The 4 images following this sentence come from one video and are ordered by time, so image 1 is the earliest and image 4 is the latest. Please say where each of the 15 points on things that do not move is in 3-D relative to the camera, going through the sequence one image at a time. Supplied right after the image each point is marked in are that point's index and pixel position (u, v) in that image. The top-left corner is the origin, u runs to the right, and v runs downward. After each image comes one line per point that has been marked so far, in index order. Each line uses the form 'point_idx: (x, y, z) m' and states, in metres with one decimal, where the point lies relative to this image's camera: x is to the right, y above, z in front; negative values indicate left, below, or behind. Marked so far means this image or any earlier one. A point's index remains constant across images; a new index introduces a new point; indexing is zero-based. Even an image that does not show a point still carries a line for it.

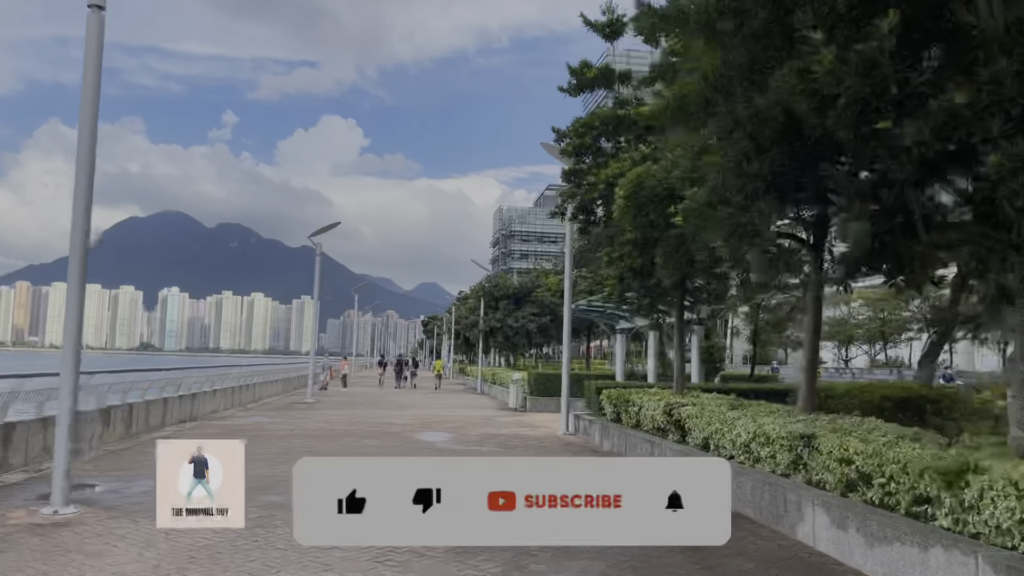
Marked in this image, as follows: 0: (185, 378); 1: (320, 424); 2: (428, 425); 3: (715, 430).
0: (-7.5, -2.1, +18.0) m
1: (-4.4, -3.1, +17.9) m
2: (-1.9, -3.1, +17.9) m
3: (+2.4, -1.7, +9.4) m
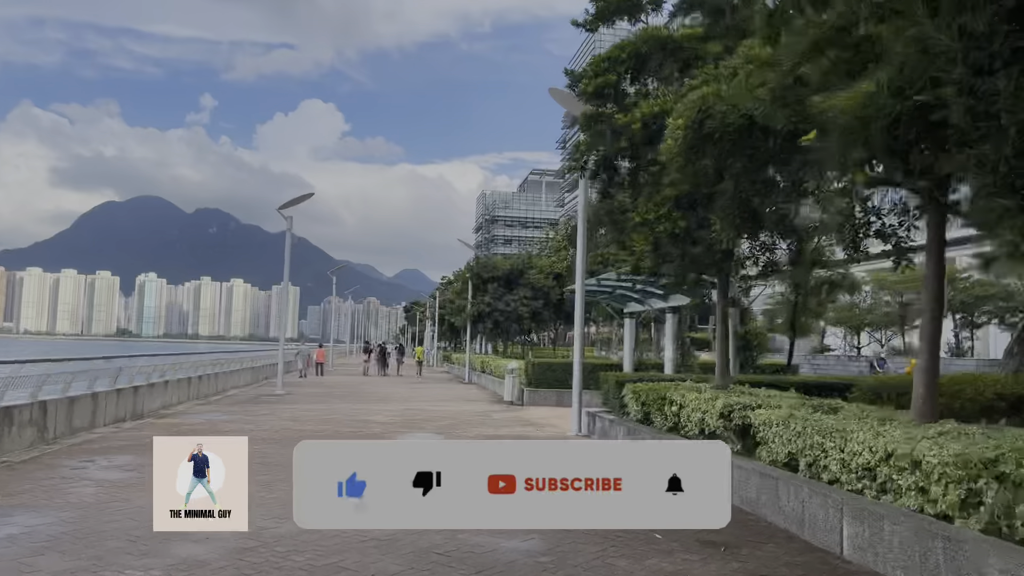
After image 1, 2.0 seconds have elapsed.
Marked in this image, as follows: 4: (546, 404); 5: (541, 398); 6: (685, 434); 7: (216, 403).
0: (-7.5, -1.6, +15.2) m
1: (-4.4, -2.6, +15.2) m
2: (-1.9, -2.6, +15.3) m
3: (+2.6, -1.4, +6.9) m
4: (+0.9, -3.0, +19.8) m
5: (+0.7, -2.8, +19.8) m
6: (+2.2, -1.8, +9.8) m
7: (-7.1, -2.8, +18.6) m
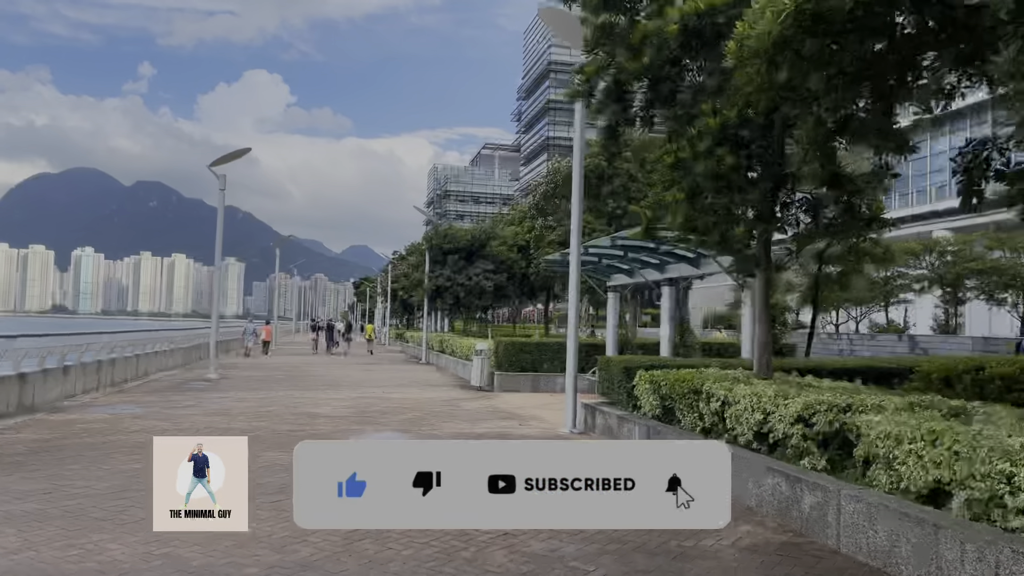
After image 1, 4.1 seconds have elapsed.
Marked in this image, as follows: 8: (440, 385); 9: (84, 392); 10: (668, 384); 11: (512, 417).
0: (-7.9, -1.0, +12.3) m
1: (-4.8, -2.0, +12.5) m
2: (-2.3, -2.1, +12.8) m
3: (+2.8, -1.1, +4.6) m
4: (+0.2, -2.3, +17.5) m
5: (0.0, -2.1, +17.4) m
6: (+2.1, -1.5, +7.5) m
7: (-7.7, -2.1, +15.7) m
8: (-1.7, -2.3, +18.3) m
9: (-8.3, -2.0, +15.2) m
10: (+1.8, -1.1, +8.8) m
11: (0.0, -2.2, +12.9) m
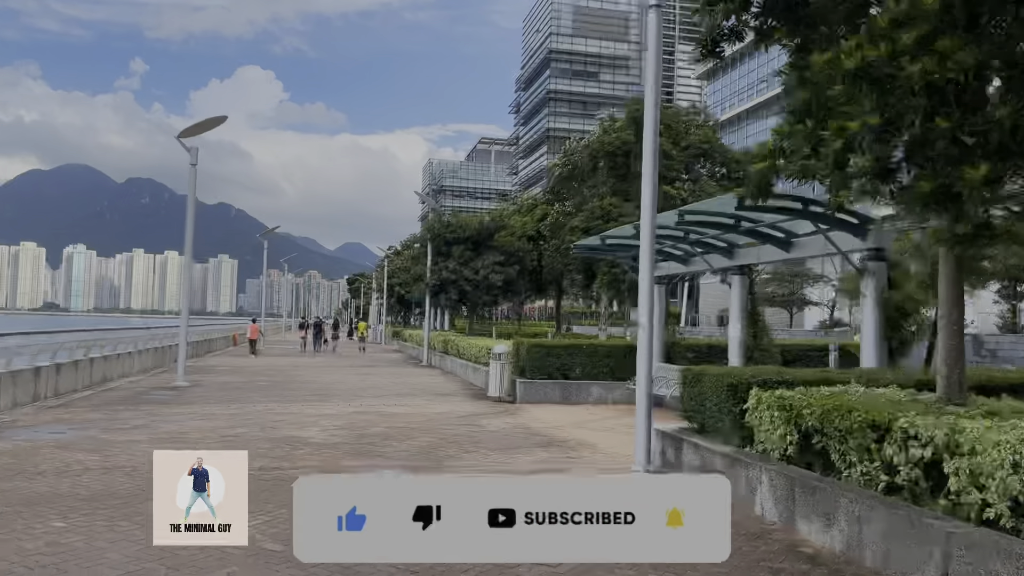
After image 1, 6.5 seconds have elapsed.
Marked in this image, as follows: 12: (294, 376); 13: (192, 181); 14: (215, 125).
0: (-7.4, -0.9, +9.4) m
1: (-4.3, -1.9, +9.6) m
2: (-1.8, -1.9, +9.9) m
3: (+3.3, -0.9, +1.7) m
4: (+0.6, -2.1, +14.6) m
5: (+0.5, -1.9, +14.6) m
6: (+2.7, -1.3, +4.6) m
7: (-7.2, -1.9, +12.8) m
8: (-1.2, -2.1, +15.4) m
9: (-7.8, -1.9, +12.3) m
10: (+2.3, -0.9, +5.9) m
11: (+0.5, -2.0, +10.1) m
12: (-5.5, -2.2, +19.6) m
13: (-7.0, +2.4, +17.1) m
14: (-6.4, +3.5, +16.7) m
